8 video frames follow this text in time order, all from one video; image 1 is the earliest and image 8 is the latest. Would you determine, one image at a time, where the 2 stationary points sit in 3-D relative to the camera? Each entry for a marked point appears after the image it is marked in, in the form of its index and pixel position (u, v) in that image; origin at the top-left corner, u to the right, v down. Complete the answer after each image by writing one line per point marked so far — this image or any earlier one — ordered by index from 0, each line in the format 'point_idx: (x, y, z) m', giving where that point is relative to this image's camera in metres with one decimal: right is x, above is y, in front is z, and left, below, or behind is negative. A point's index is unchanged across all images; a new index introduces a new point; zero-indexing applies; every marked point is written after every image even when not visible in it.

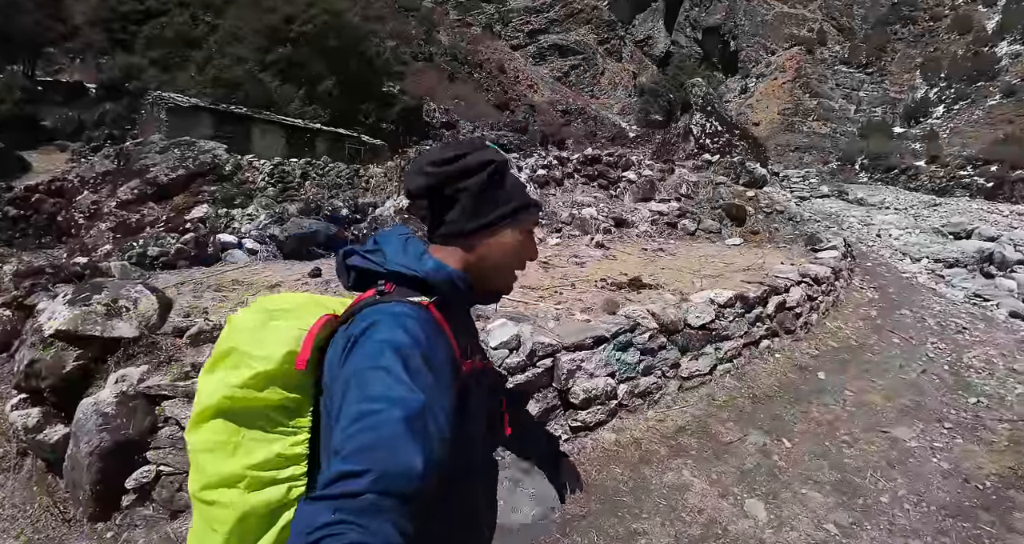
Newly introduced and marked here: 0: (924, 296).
0: (+4.6, -0.3, +5.3) m
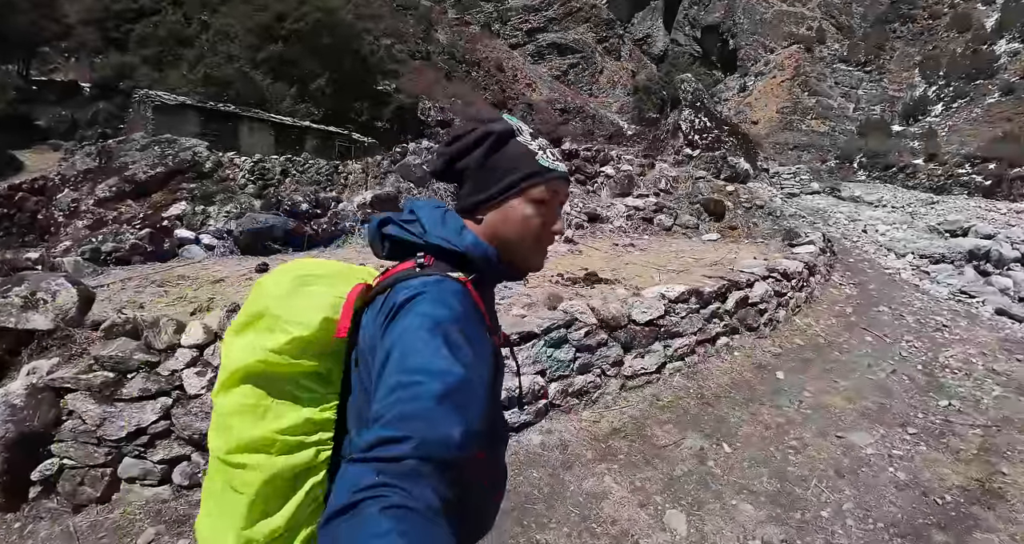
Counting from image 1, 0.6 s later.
0: (+4.3, -0.2, +5.1) m
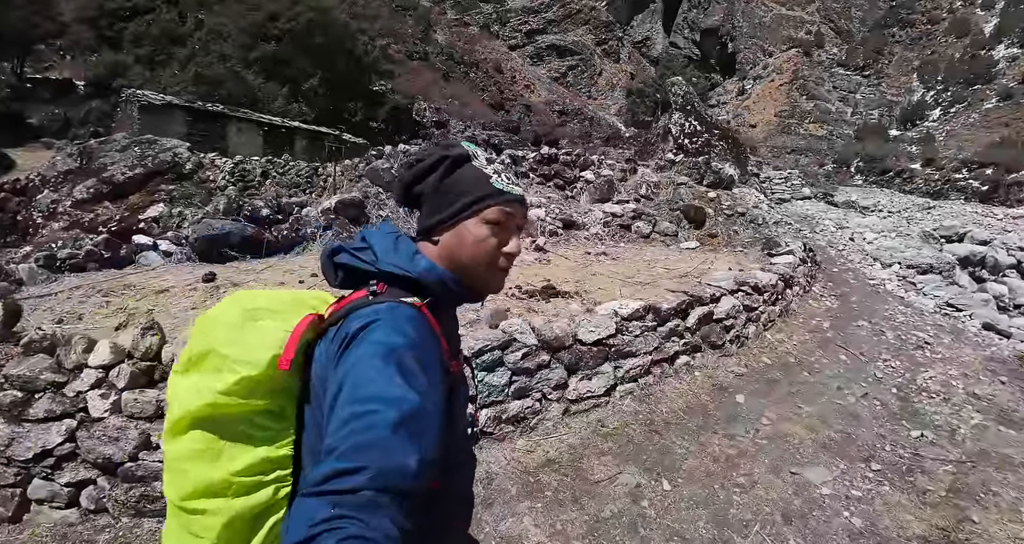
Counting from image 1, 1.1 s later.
0: (+3.9, -0.3, +4.9) m
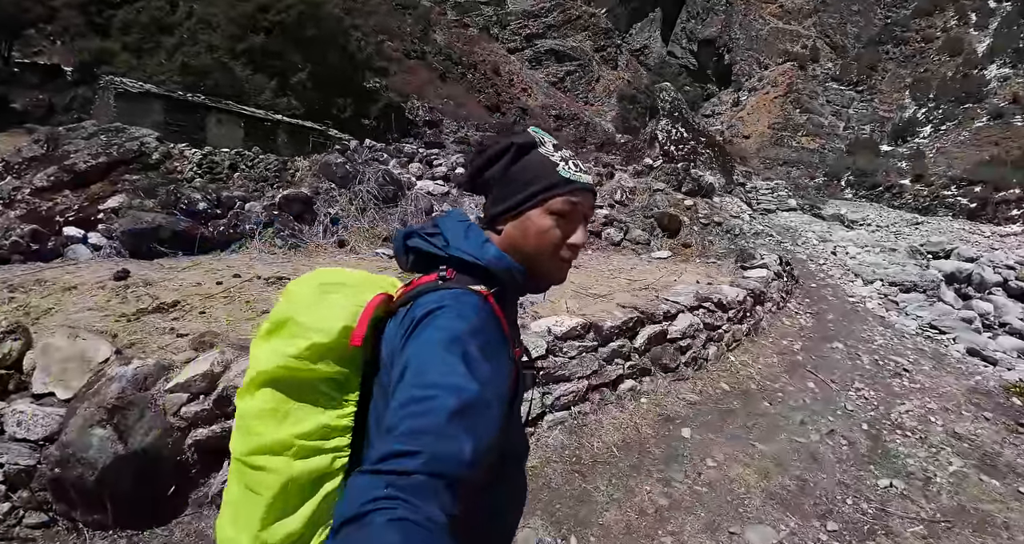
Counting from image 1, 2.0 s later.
0: (+3.5, -0.5, +4.7) m
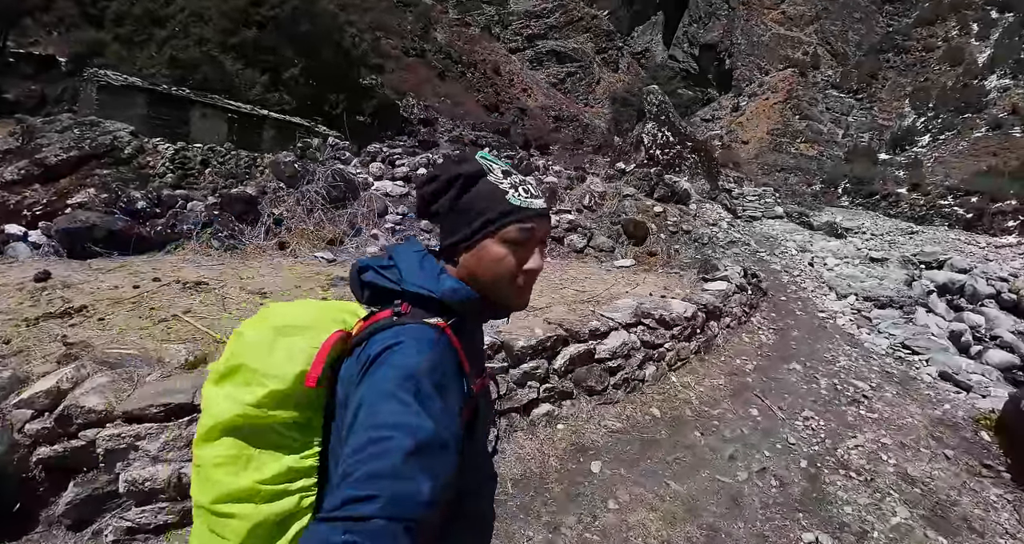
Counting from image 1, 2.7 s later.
0: (+3.0, -0.7, +4.4) m
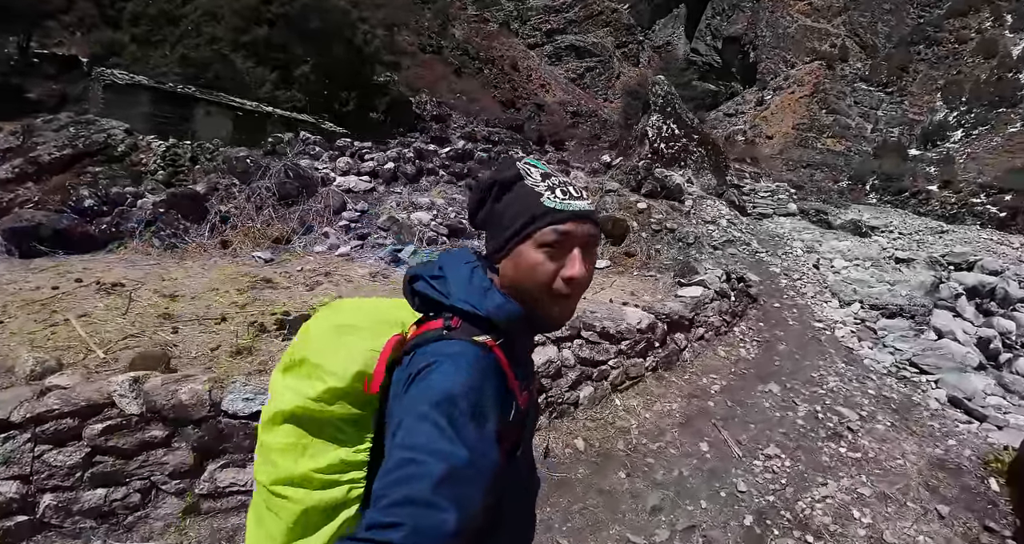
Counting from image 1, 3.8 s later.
0: (+2.6, -0.7, +3.9) m
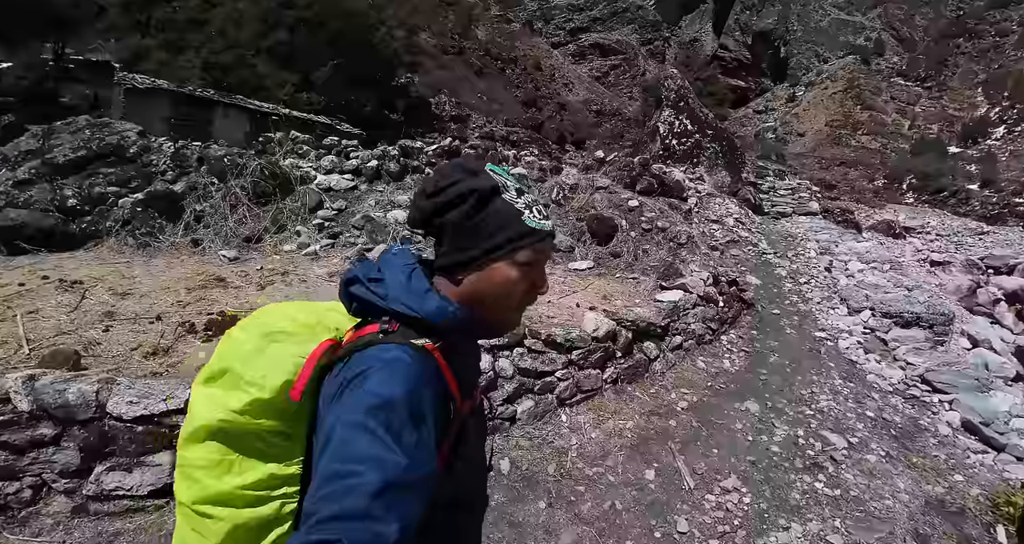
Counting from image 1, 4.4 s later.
0: (+2.3, -0.7, +3.5) m
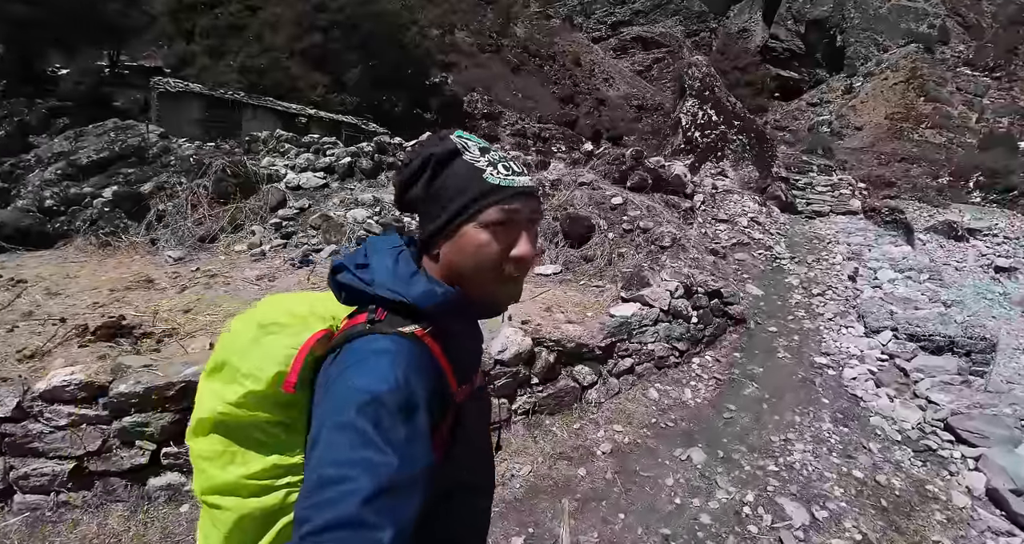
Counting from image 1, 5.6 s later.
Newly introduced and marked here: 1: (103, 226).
0: (+1.9, -0.8, +2.9) m
1: (-4.1, +0.5, +4.7) m
